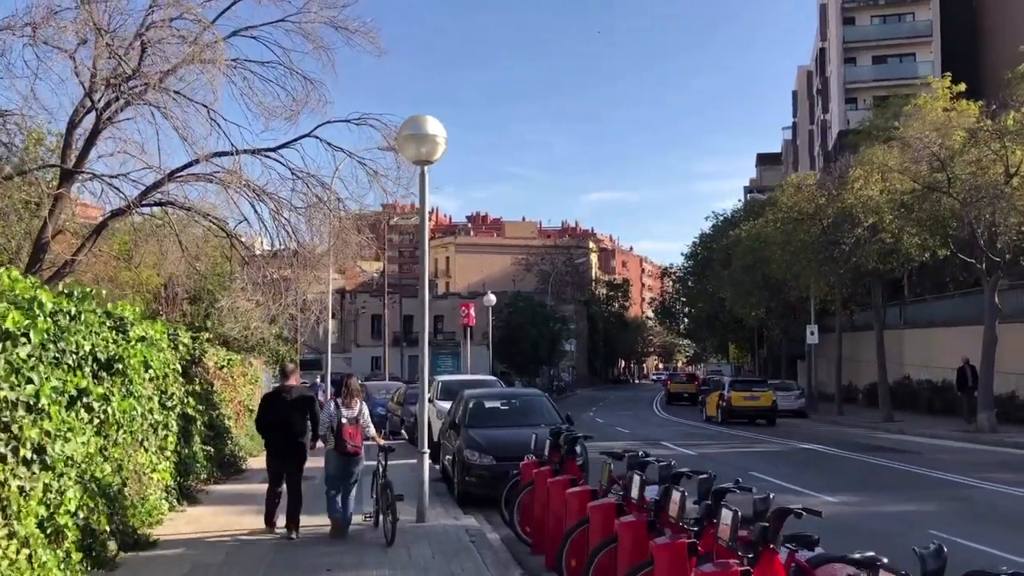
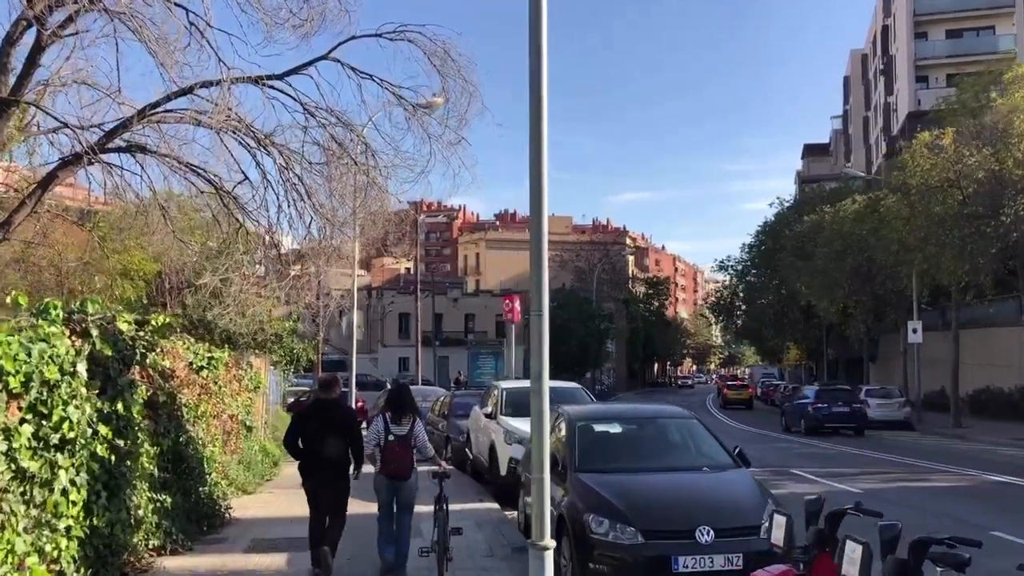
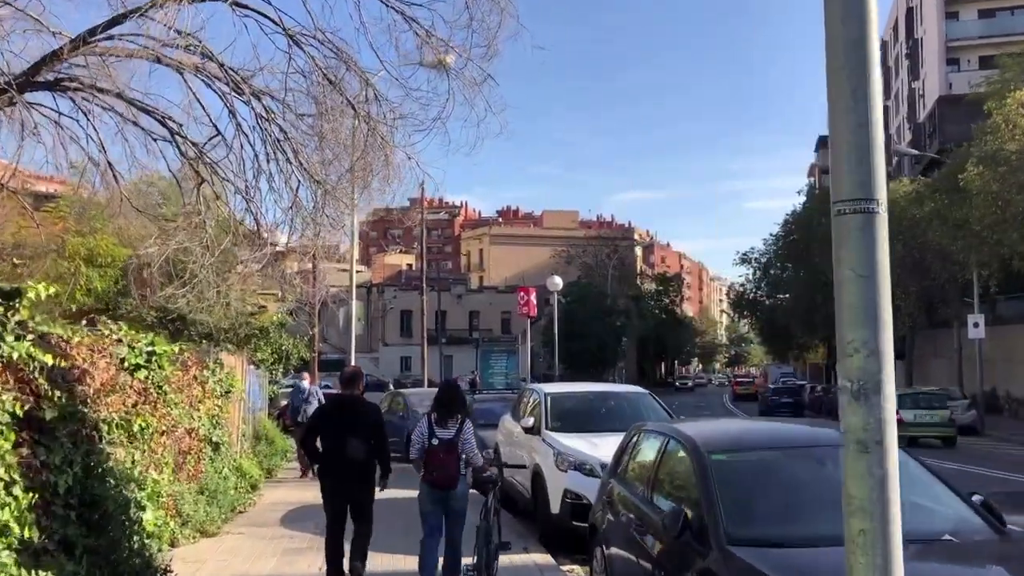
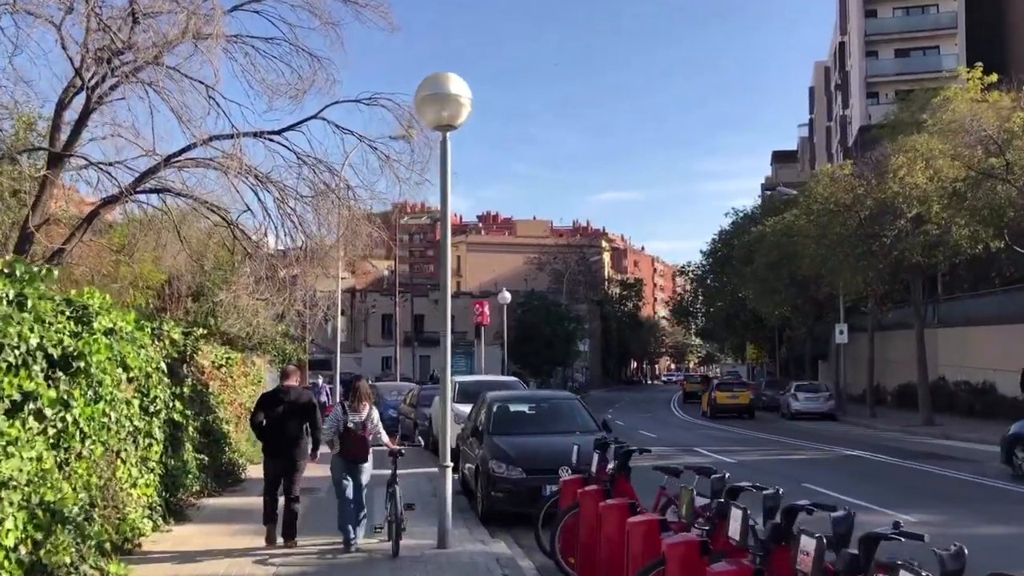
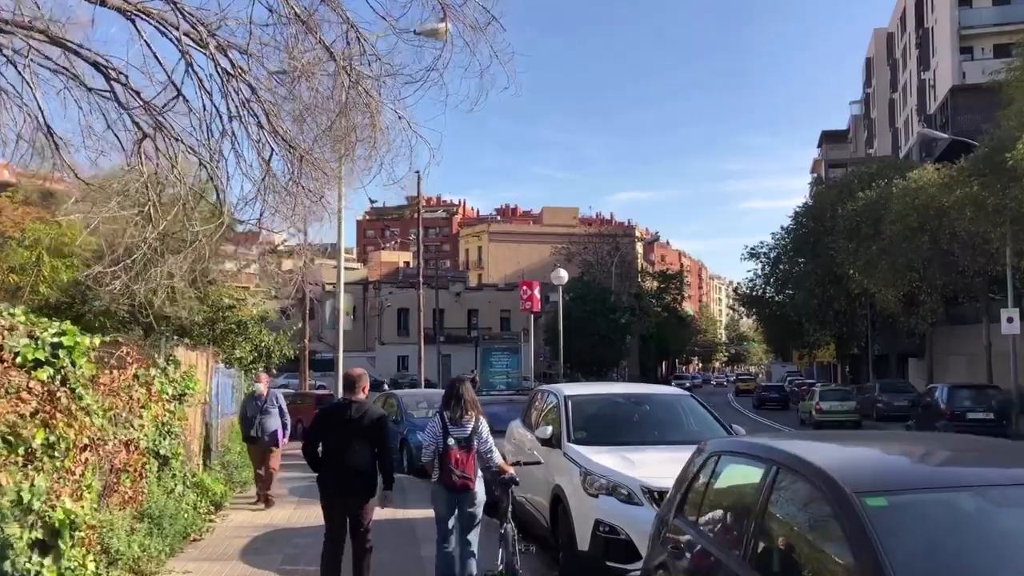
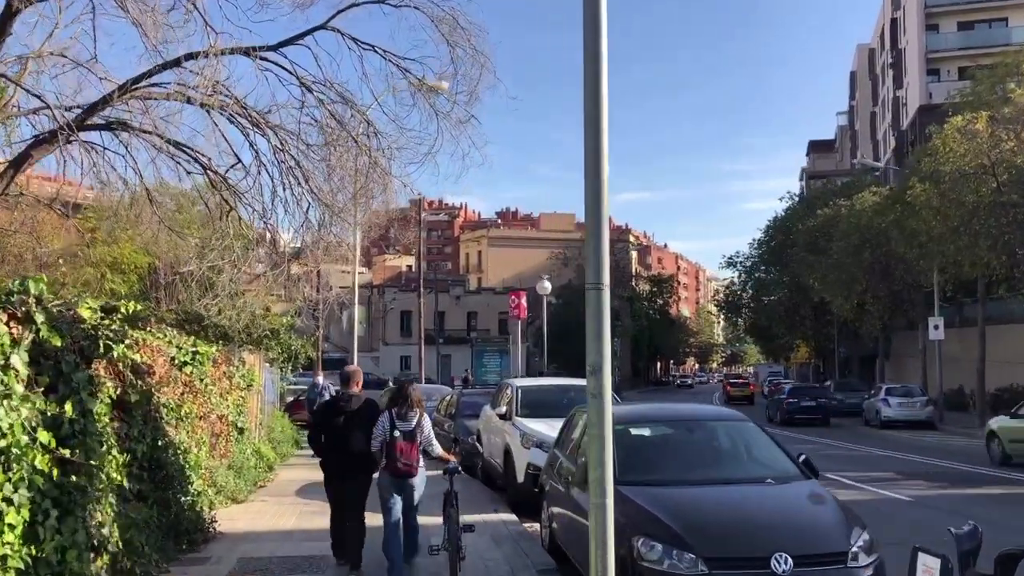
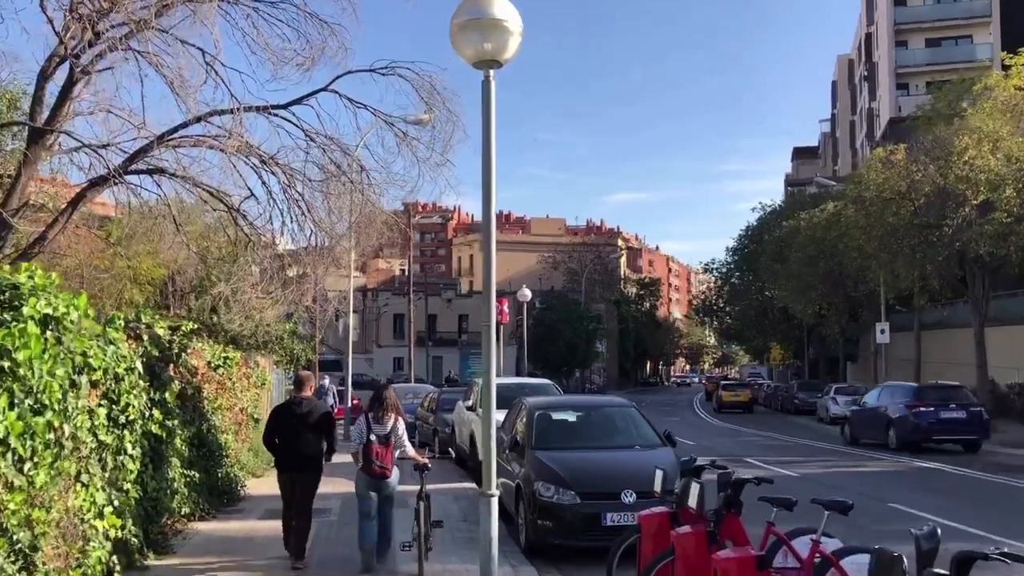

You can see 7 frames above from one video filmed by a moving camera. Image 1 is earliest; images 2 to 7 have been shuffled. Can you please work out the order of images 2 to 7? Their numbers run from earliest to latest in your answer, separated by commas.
4, 7, 2, 6, 3, 5
